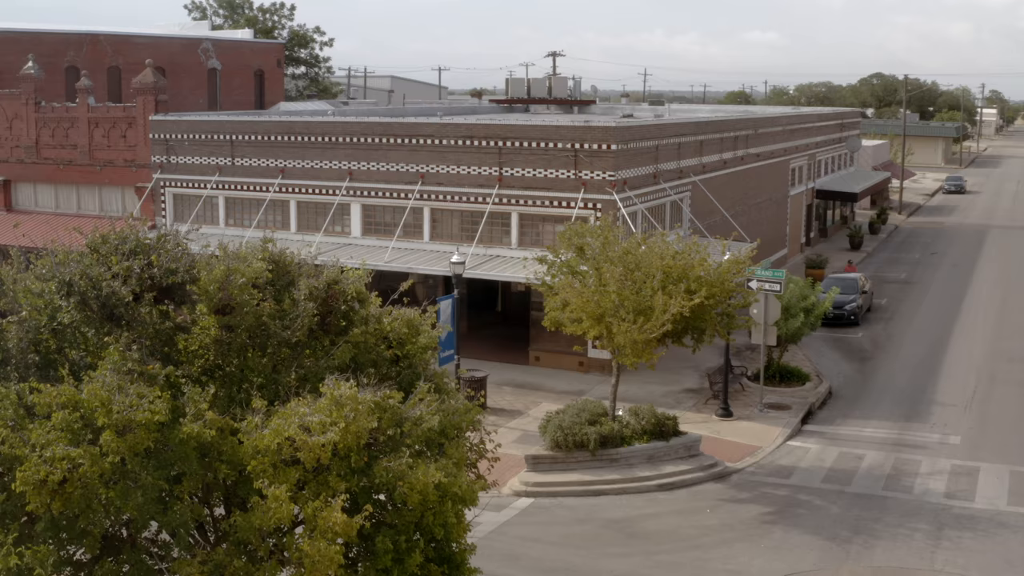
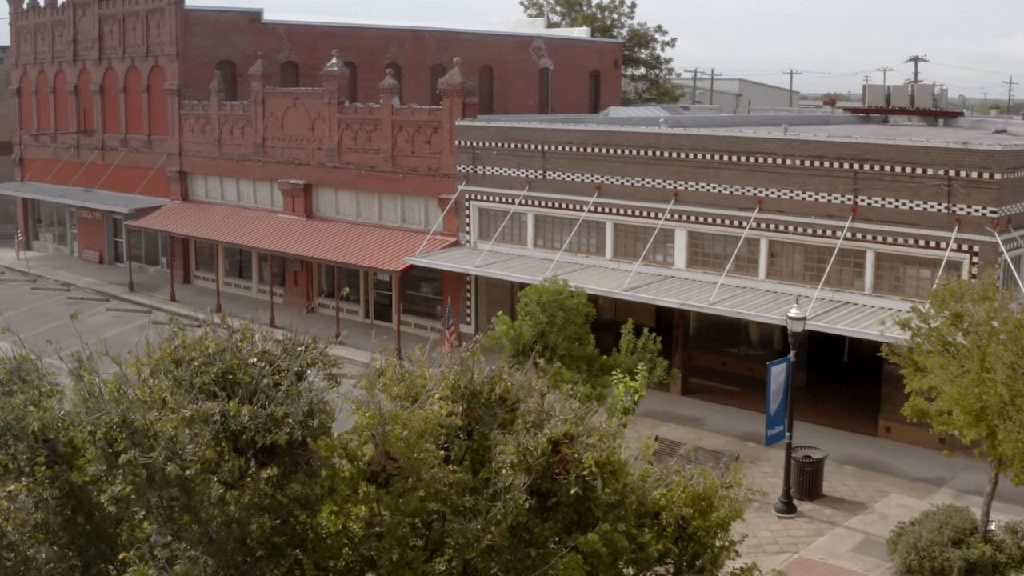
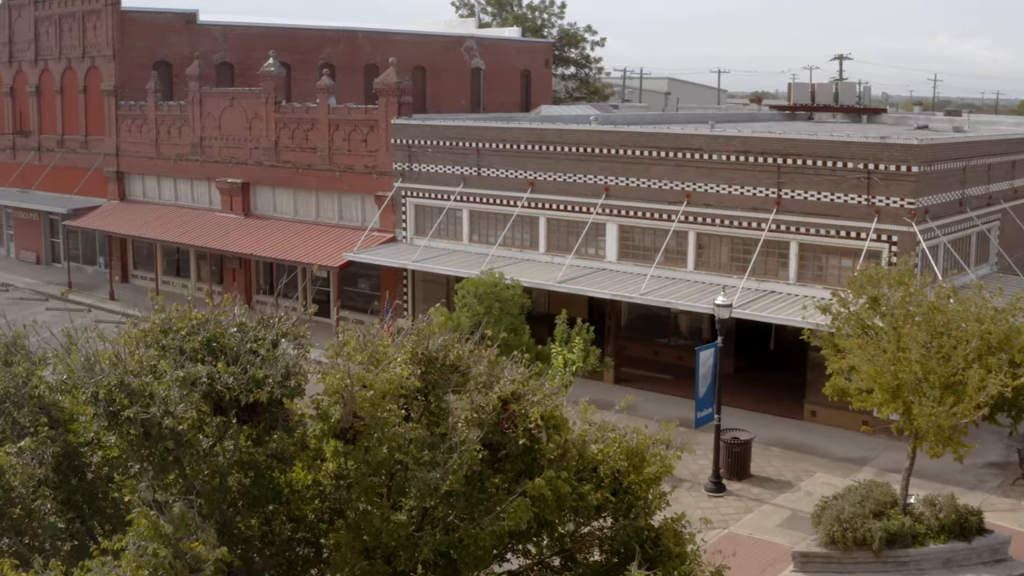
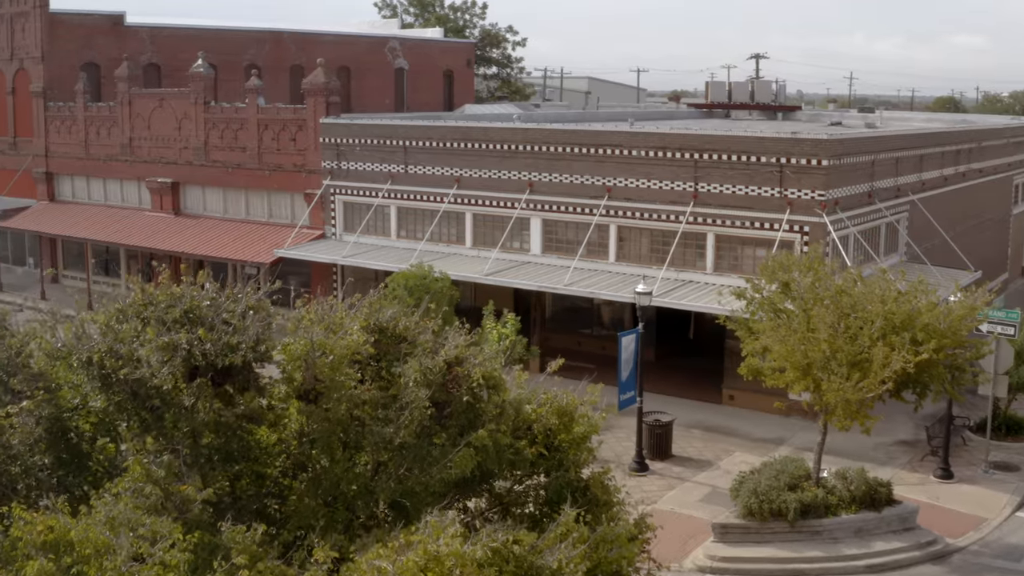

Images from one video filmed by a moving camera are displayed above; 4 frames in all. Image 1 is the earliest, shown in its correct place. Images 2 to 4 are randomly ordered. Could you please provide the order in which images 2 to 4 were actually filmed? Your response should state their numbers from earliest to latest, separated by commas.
4, 3, 2
